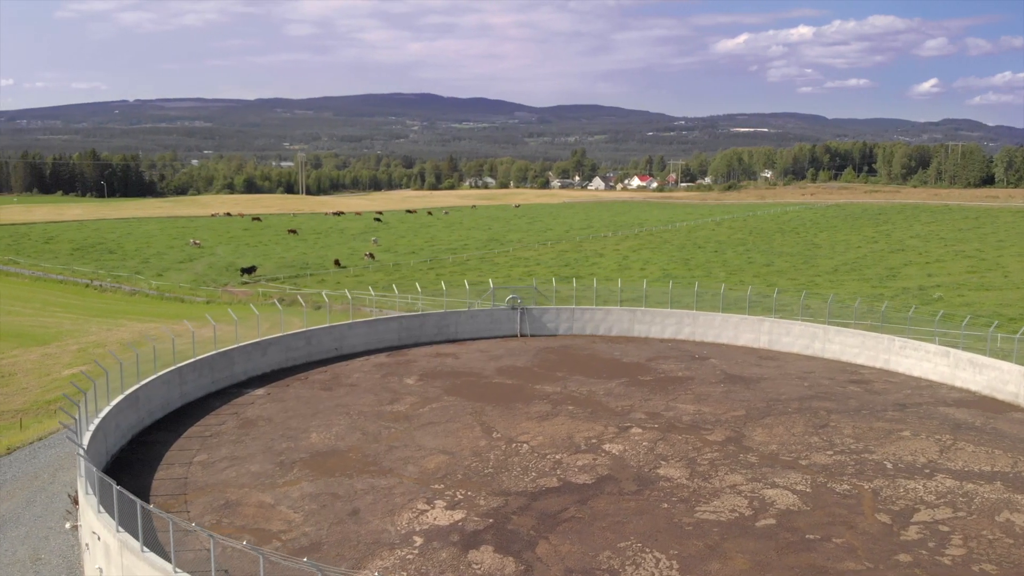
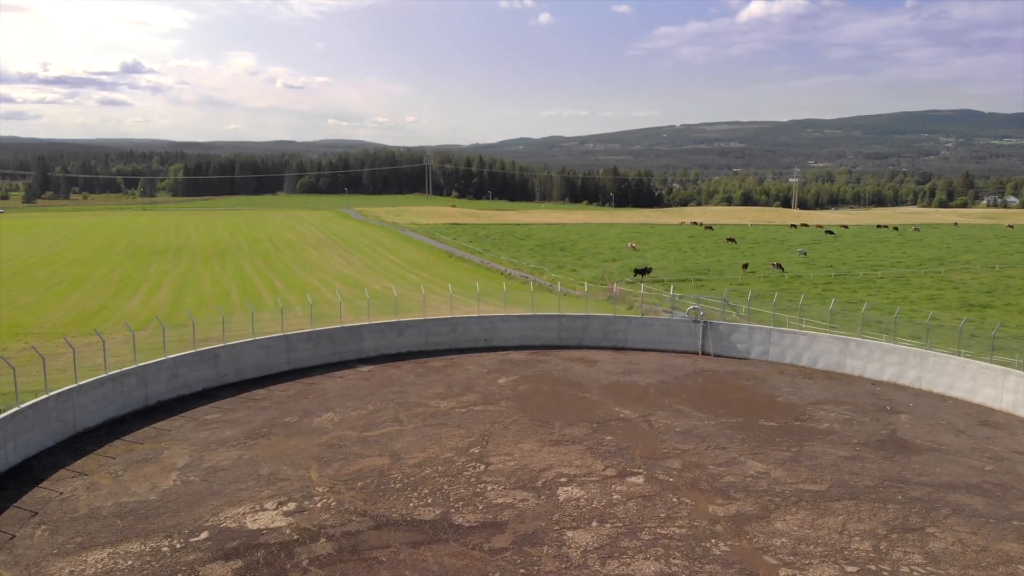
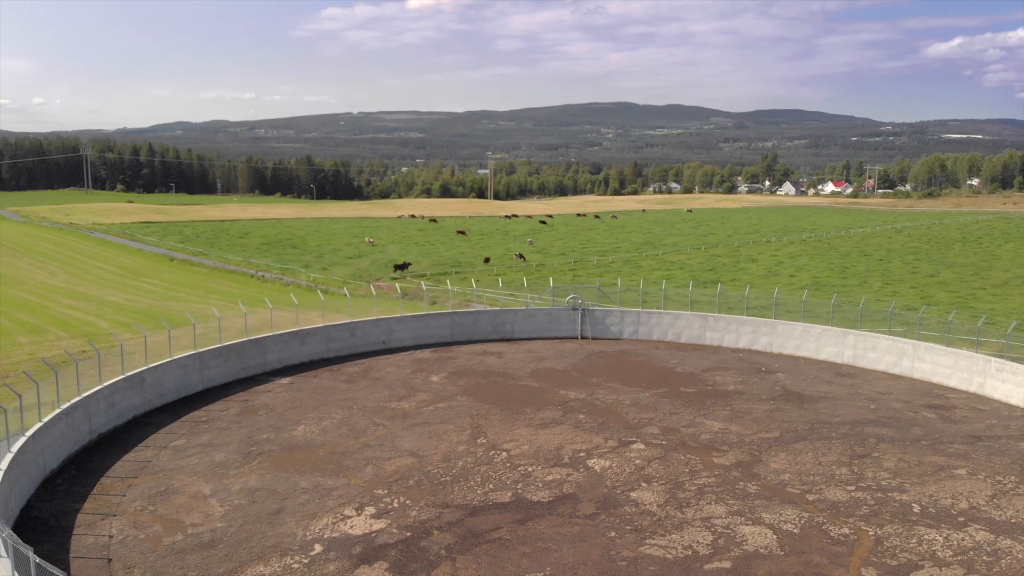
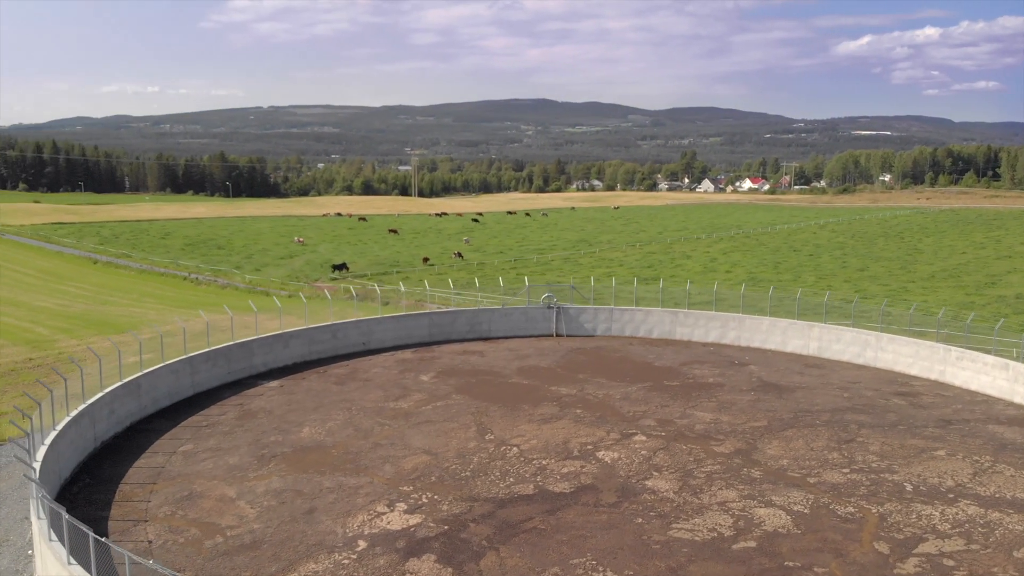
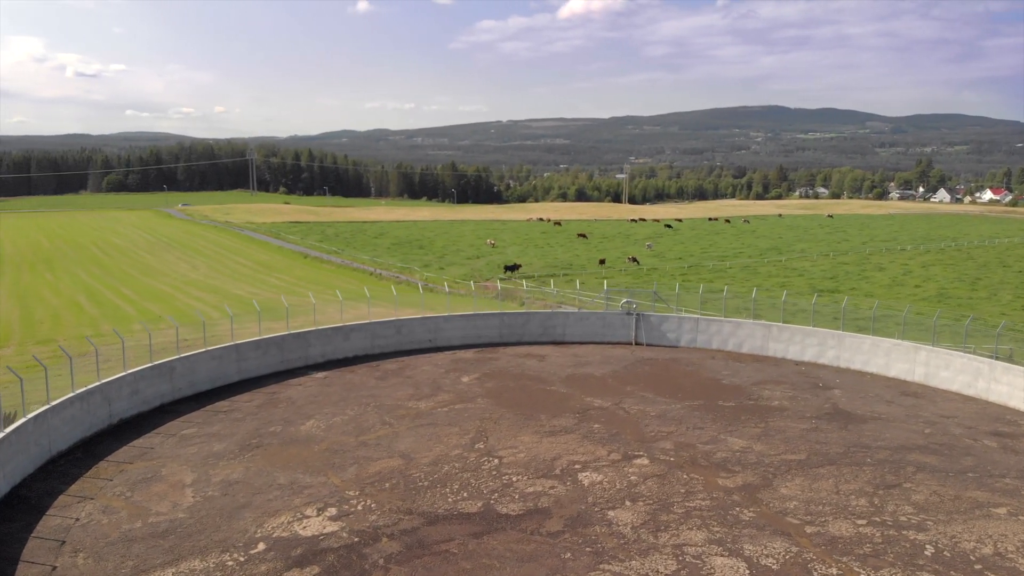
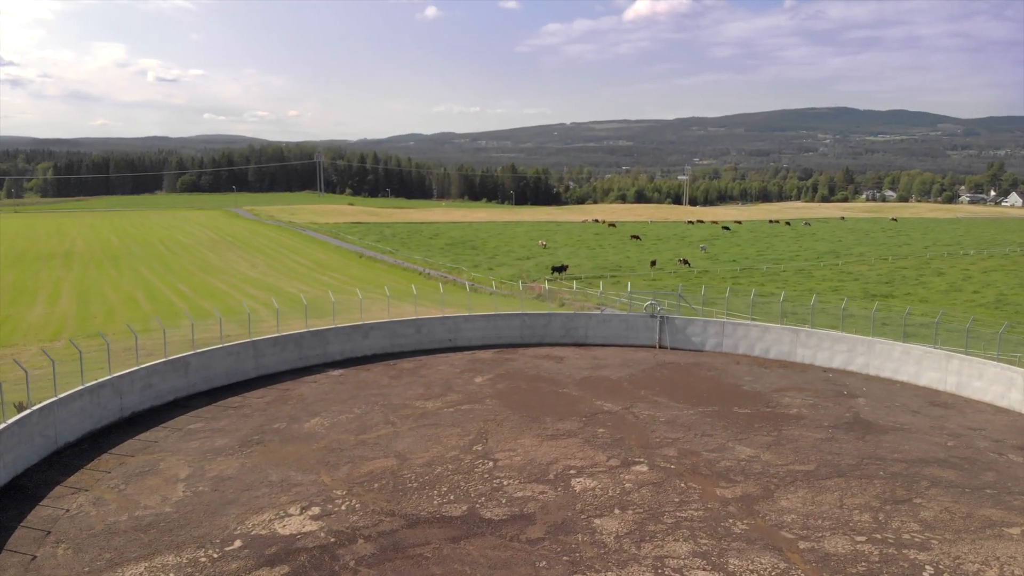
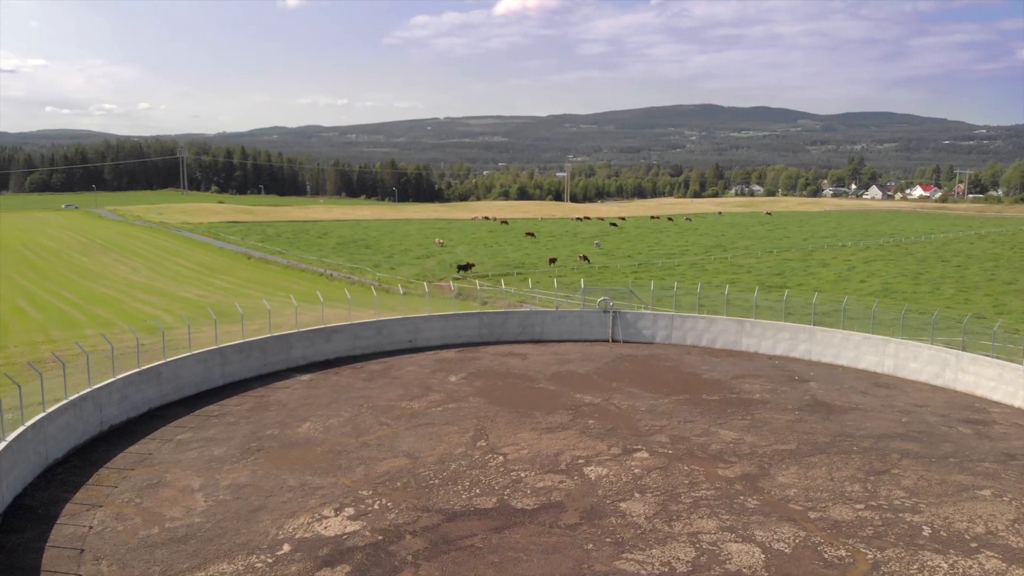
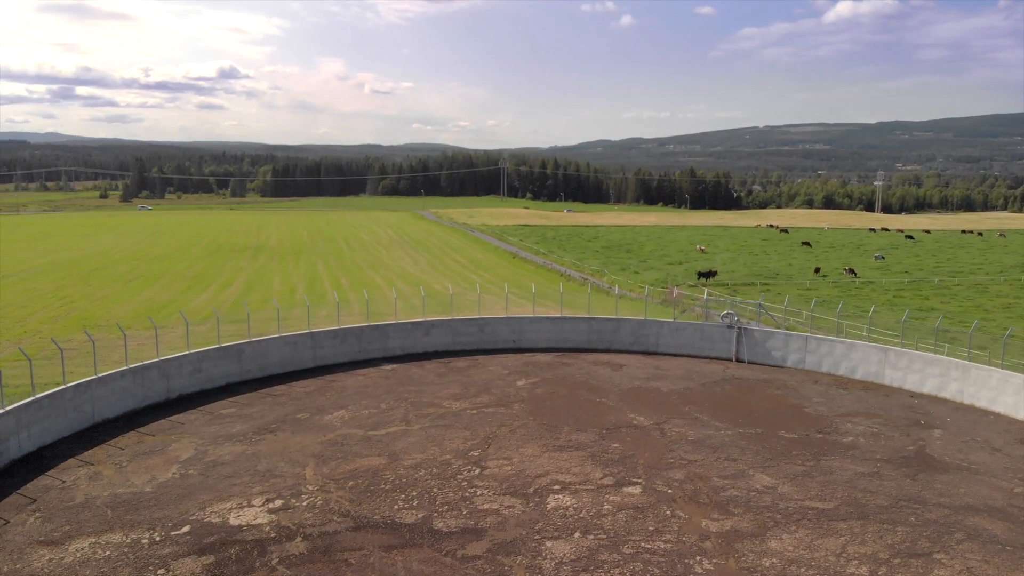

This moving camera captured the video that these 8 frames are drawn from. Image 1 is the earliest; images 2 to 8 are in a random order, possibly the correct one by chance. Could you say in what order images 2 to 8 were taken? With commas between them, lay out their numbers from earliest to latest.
4, 3, 7, 5, 6, 2, 8
